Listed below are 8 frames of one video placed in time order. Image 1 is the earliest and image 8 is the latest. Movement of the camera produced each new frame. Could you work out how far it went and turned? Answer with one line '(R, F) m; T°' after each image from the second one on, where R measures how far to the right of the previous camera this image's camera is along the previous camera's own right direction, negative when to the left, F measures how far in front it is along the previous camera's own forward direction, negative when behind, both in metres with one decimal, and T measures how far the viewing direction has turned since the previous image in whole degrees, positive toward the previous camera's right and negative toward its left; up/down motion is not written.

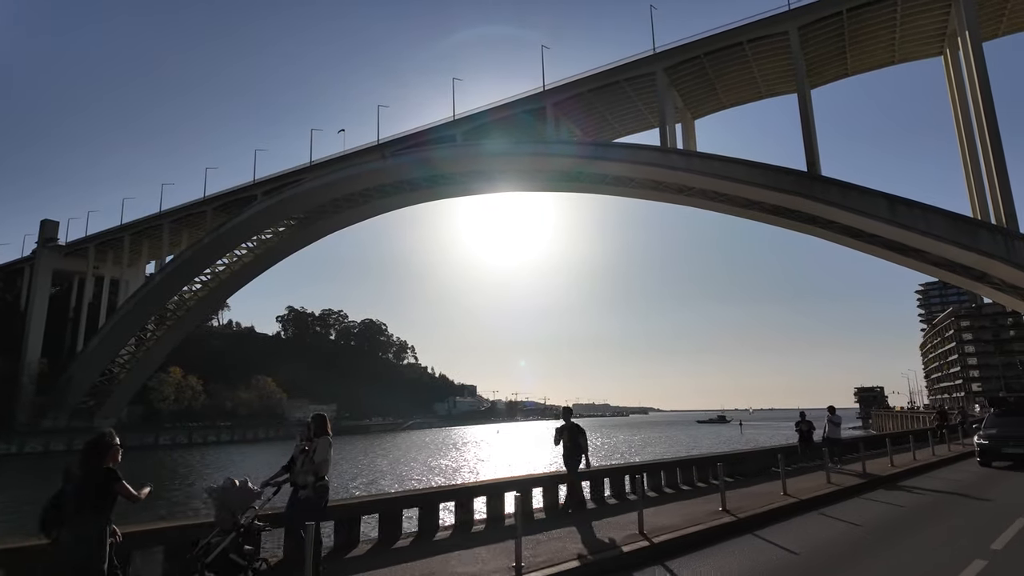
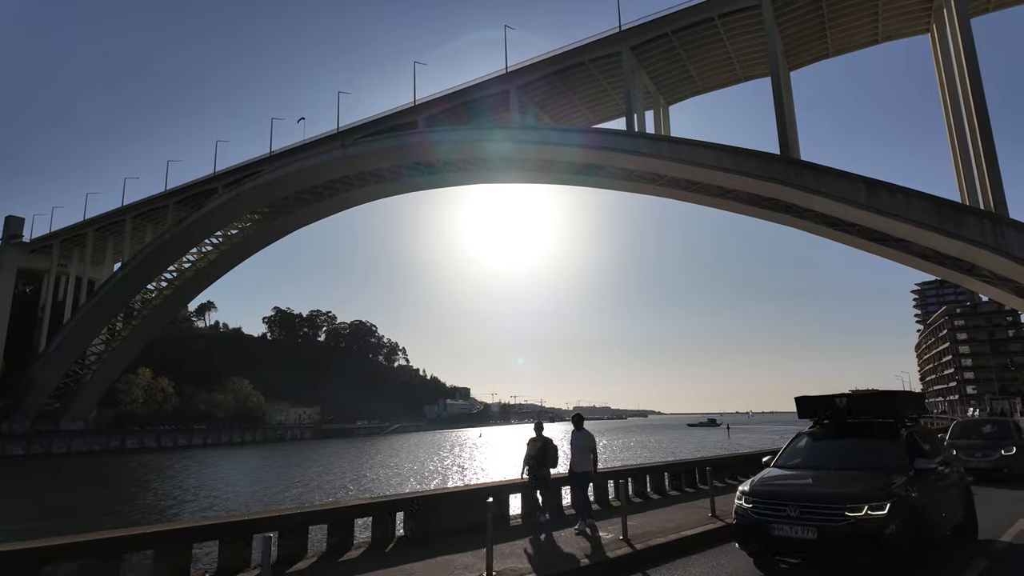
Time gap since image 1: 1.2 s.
(+2.0, +1.9) m; 0°
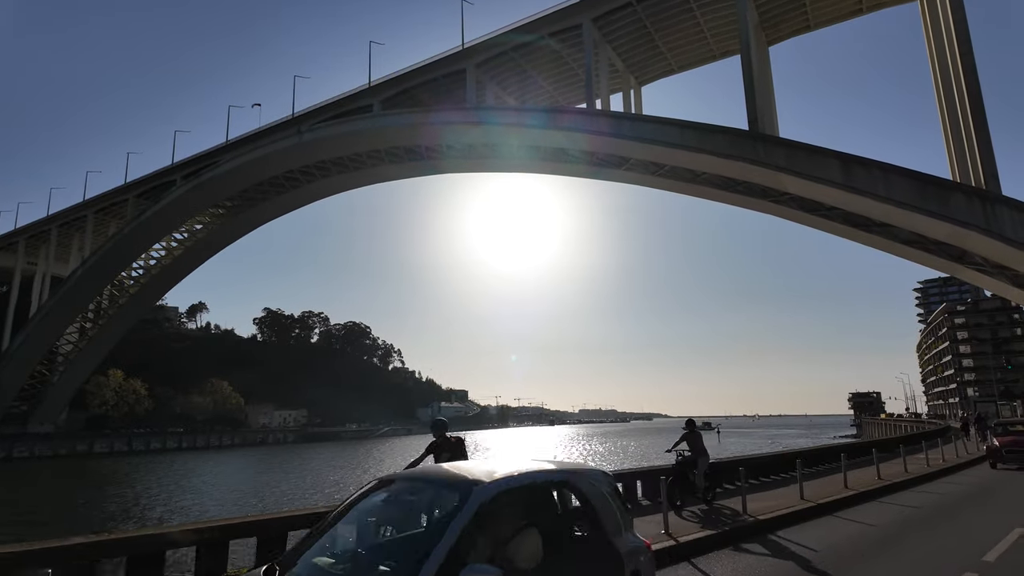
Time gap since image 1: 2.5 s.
(+2.2, +2.1) m; -1°
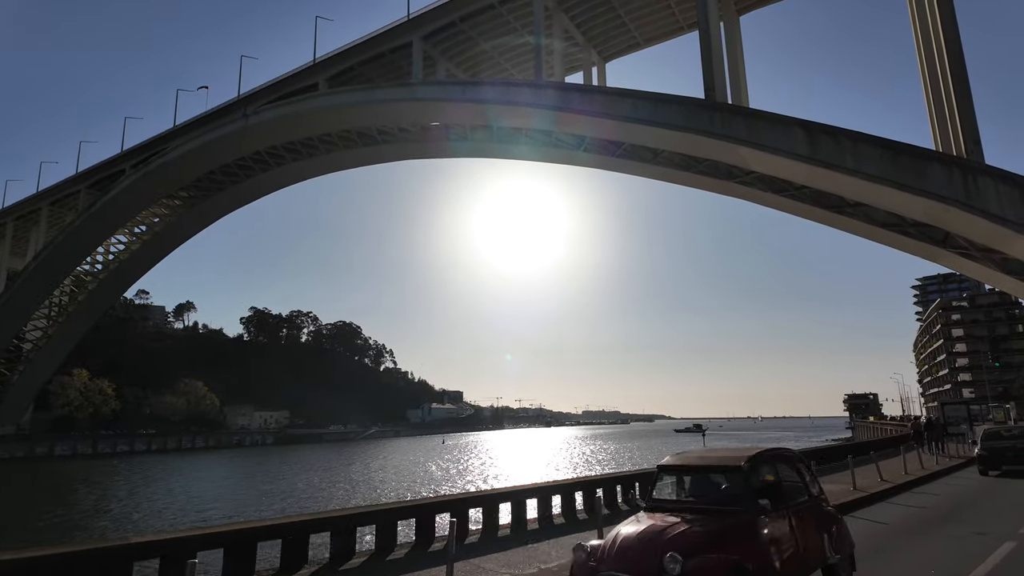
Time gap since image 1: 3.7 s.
(+2.2, +2.1) m; 0°
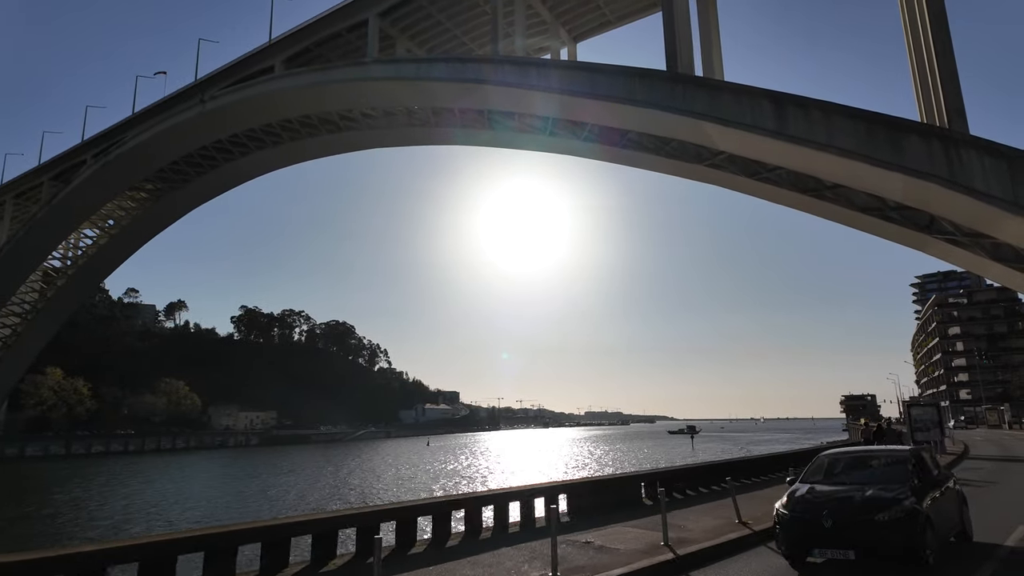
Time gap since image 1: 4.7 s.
(+1.6, +1.5) m; 0°
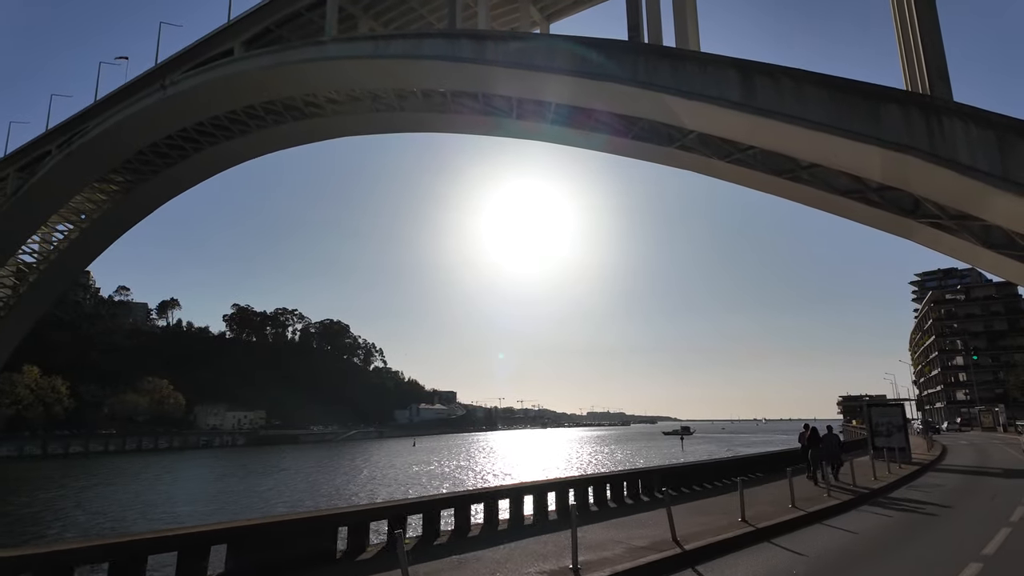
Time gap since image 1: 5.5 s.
(+1.3, +1.3) m; 0°
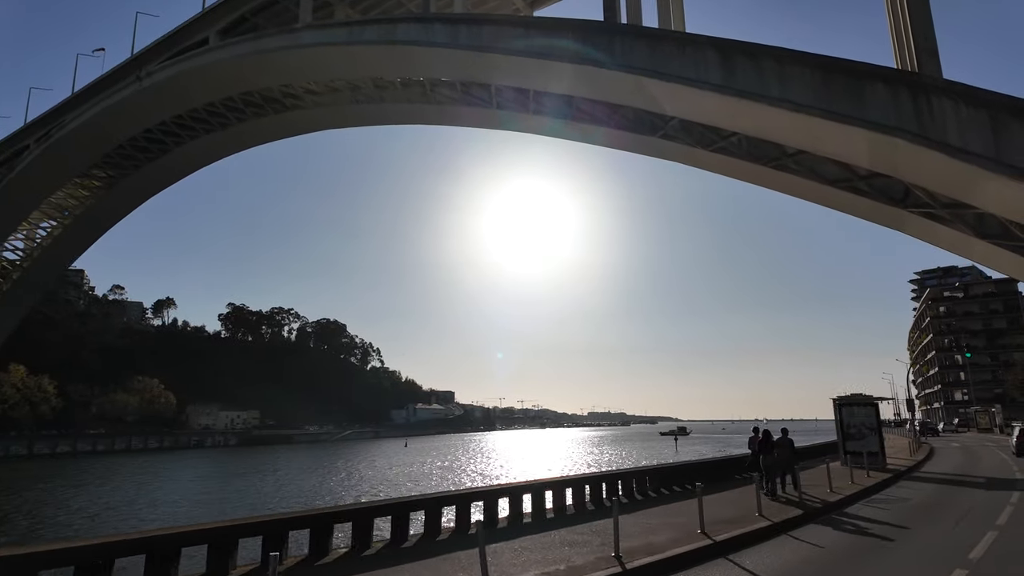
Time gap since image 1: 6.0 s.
(+0.7, +0.7) m; 0°
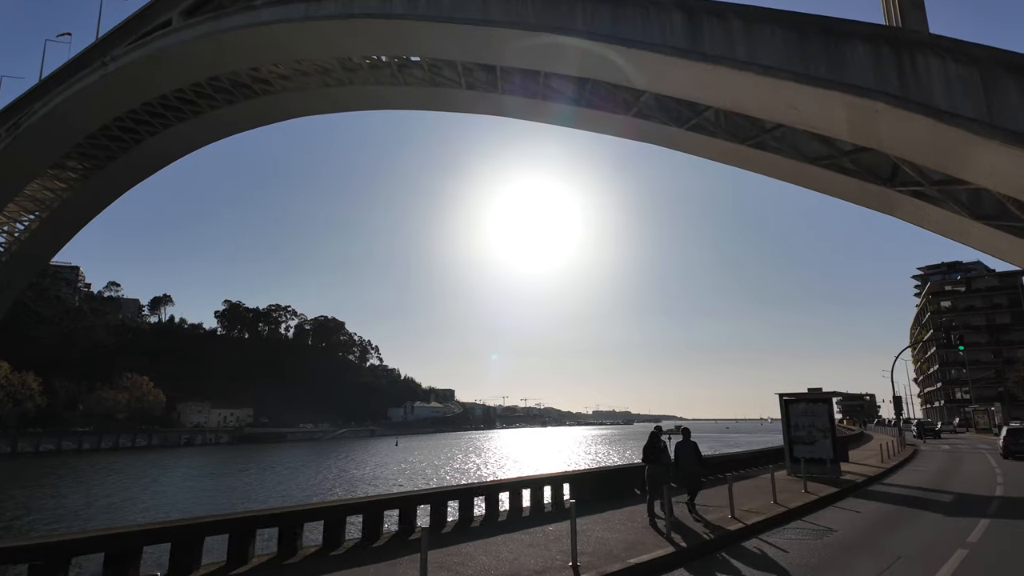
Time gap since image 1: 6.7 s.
(+1.1, +1.1) m; 0°
